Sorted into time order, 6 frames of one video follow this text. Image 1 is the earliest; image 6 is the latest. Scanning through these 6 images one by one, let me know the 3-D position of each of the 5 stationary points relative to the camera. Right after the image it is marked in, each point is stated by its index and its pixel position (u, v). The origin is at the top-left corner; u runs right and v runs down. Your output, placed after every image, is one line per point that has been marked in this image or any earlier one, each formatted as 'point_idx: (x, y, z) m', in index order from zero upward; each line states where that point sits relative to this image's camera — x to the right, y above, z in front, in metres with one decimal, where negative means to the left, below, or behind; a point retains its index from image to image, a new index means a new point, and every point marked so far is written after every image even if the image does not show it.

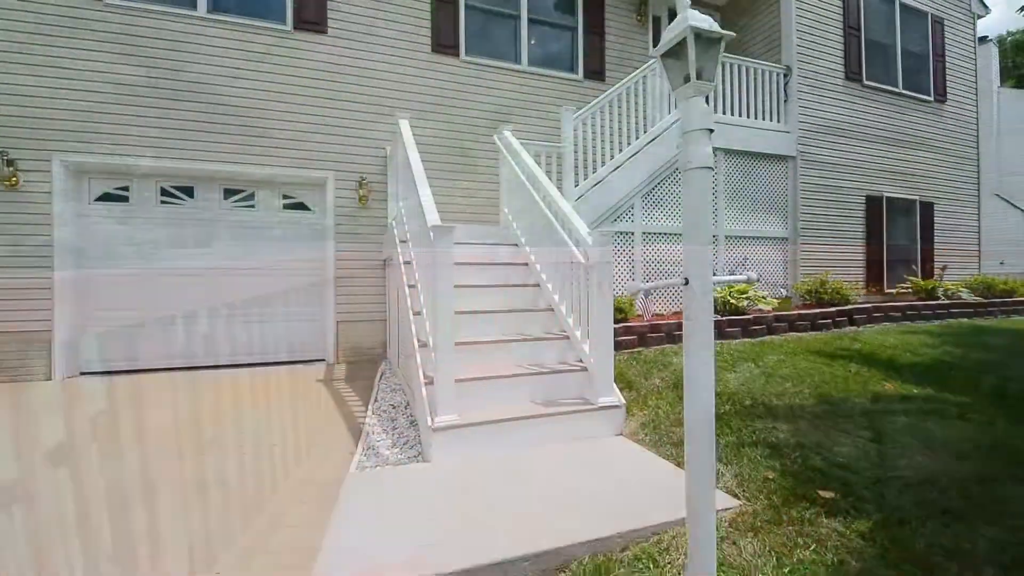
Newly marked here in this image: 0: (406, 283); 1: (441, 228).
0: (-1.0, +0.1, +4.5) m
1: (-0.5, +0.5, +3.5) m
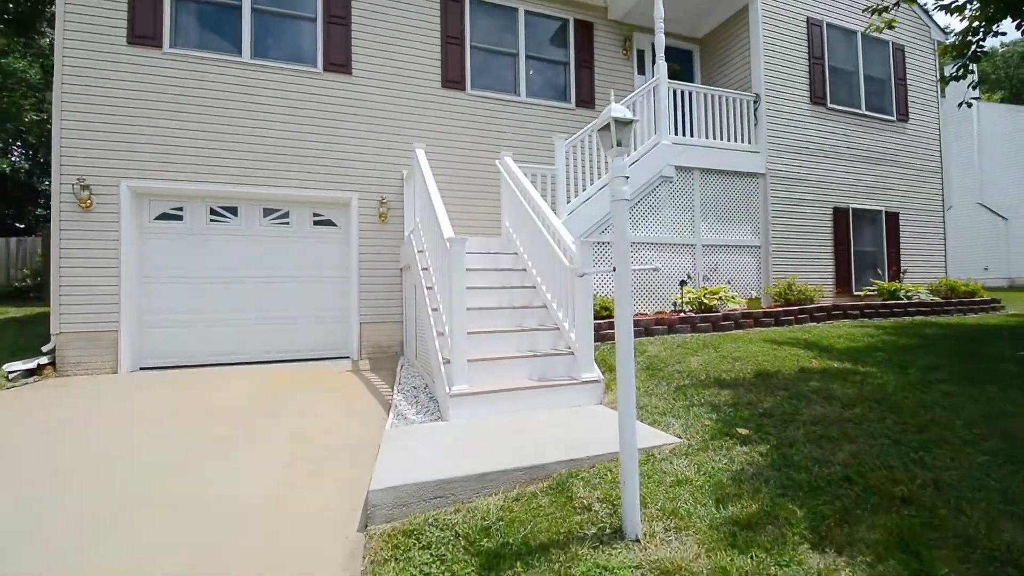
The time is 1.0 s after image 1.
0: (-1.0, 0.0, +5.4) m
1: (-0.5, +0.5, +4.4) m
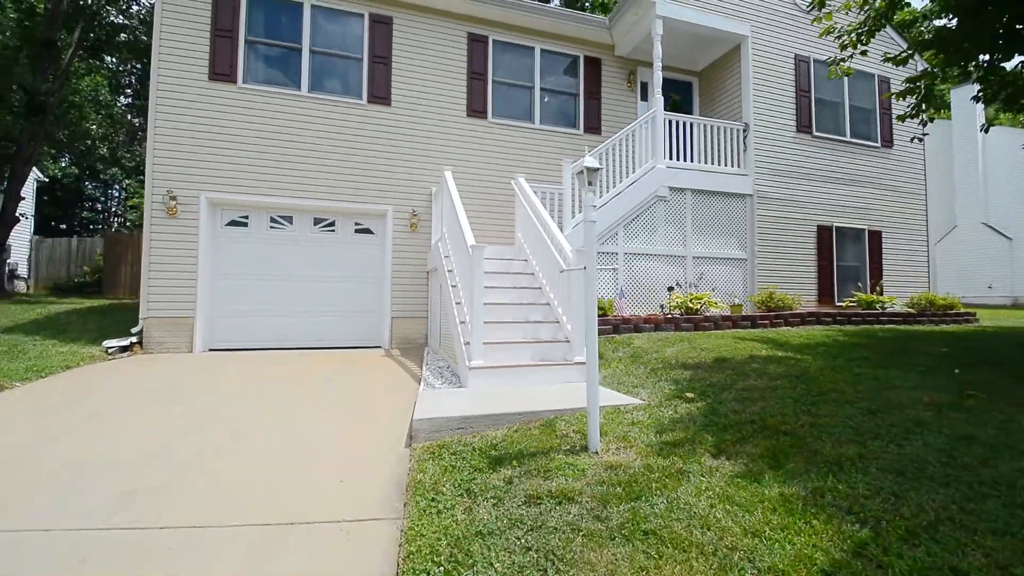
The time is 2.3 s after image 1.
0: (-0.9, +0.1, +6.5) m
1: (-0.4, +0.5, +5.5) m
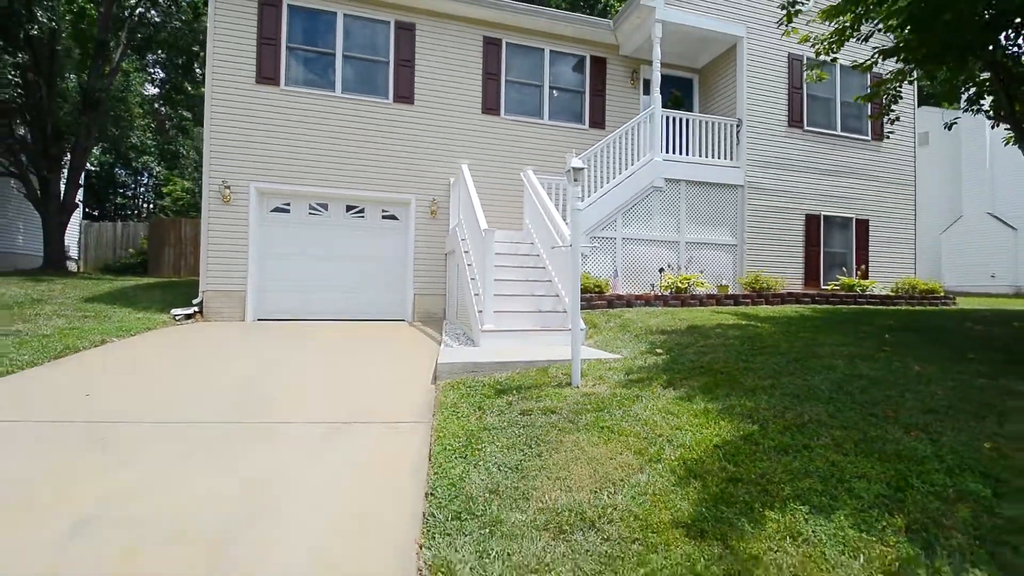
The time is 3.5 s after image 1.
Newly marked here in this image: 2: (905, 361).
0: (-0.8, +0.4, +7.6) m
1: (-0.3, +0.8, +6.5) m
2: (+3.8, -0.7, +4.4) m
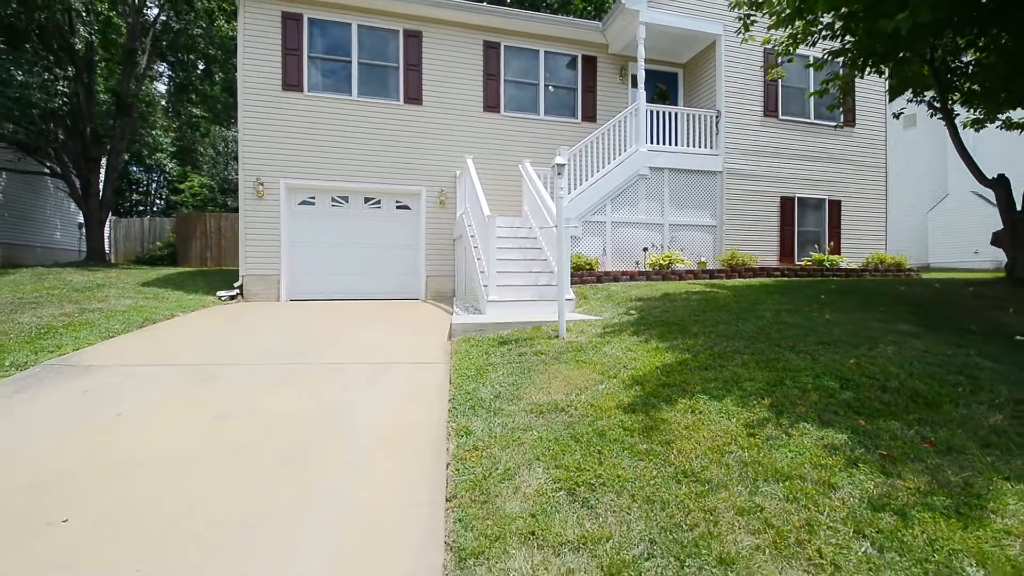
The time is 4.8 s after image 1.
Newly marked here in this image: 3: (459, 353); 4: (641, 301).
0: (-0.8, +0.8, +8.7) m
1: (-0.4, +1.2, +7.7) m
2: (+3.8, -0.3, +5.5) m
3: (-0.6, -0.8, +5.4) m
4: (+2.0, -0.2, +7.1) m
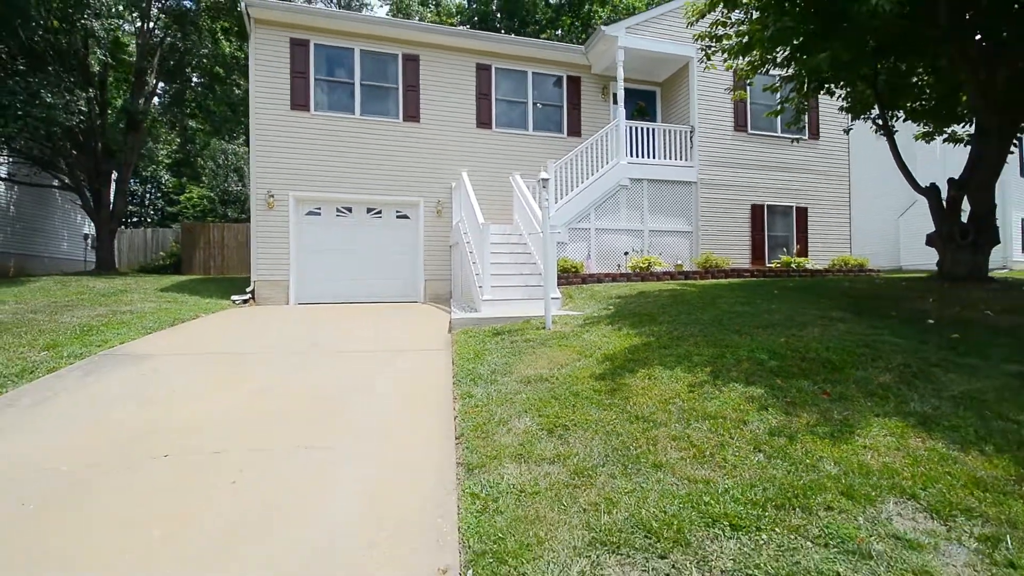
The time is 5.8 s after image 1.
0: (-0.9, +0.8, +9.6) m
1: (-0.5, +1.2, +8.5) m
2: (+3.7, -0.2, +6.5) m
3: (-0.7, -0.7, +6.2) m
4: (+1.8, -0.2, +8.0) m
